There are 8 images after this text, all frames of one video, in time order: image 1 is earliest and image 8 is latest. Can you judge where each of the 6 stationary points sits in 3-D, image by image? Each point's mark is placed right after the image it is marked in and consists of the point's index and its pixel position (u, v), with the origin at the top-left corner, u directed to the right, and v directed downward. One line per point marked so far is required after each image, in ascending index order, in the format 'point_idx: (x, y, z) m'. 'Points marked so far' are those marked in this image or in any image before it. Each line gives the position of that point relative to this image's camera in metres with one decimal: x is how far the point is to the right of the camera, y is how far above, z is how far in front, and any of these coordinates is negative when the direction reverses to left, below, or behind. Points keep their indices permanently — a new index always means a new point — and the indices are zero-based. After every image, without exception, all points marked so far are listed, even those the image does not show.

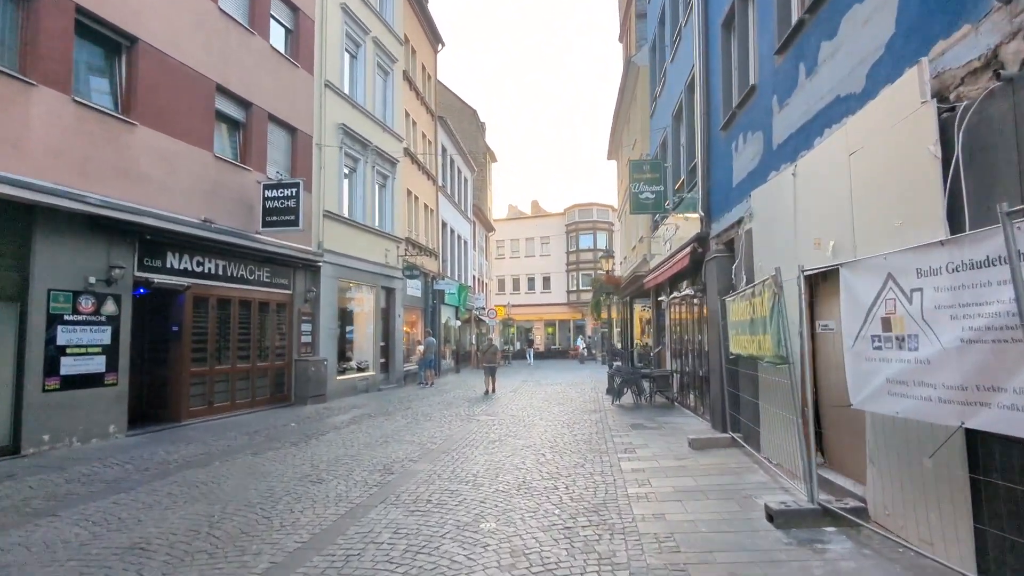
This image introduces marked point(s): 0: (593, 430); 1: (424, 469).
0: (+1.4, -2.4, +10.7) m
1: (-1.1, -2.3, +8.0) m
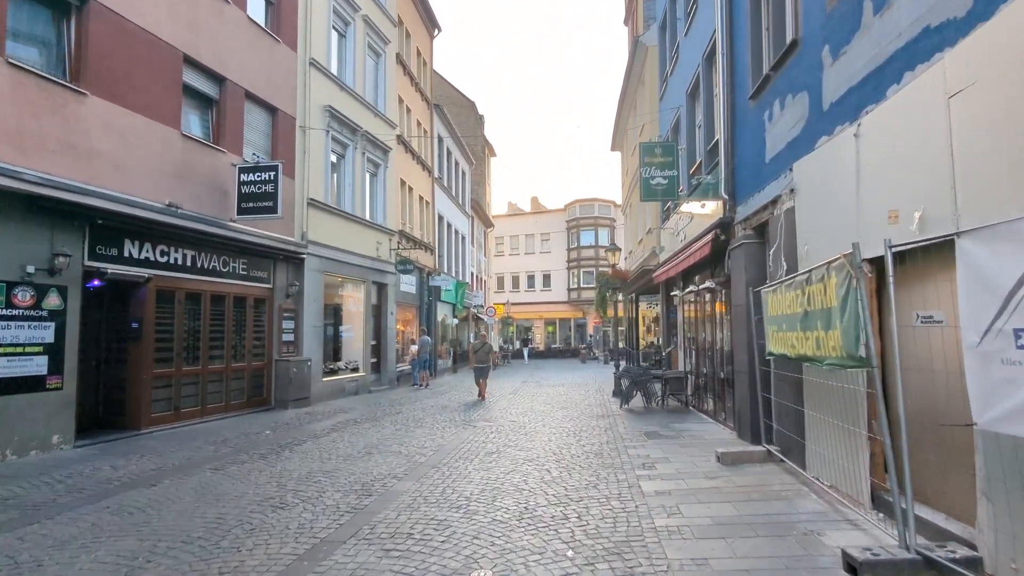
0: (+1.4, -2.3, +9.5) m
1: (-1.1, -2.1, +6.8) m
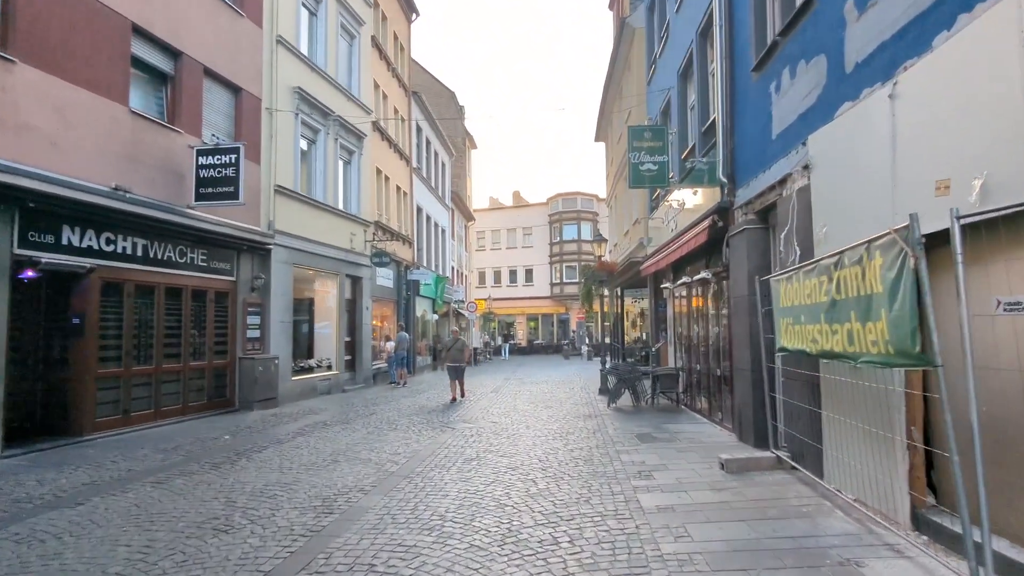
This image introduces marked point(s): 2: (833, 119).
0: (+1.1, -2.1, +8.8) m
1: (-1.3, -2.0, +6.0) m
2: (+2.9, +1.5, +5.8) m
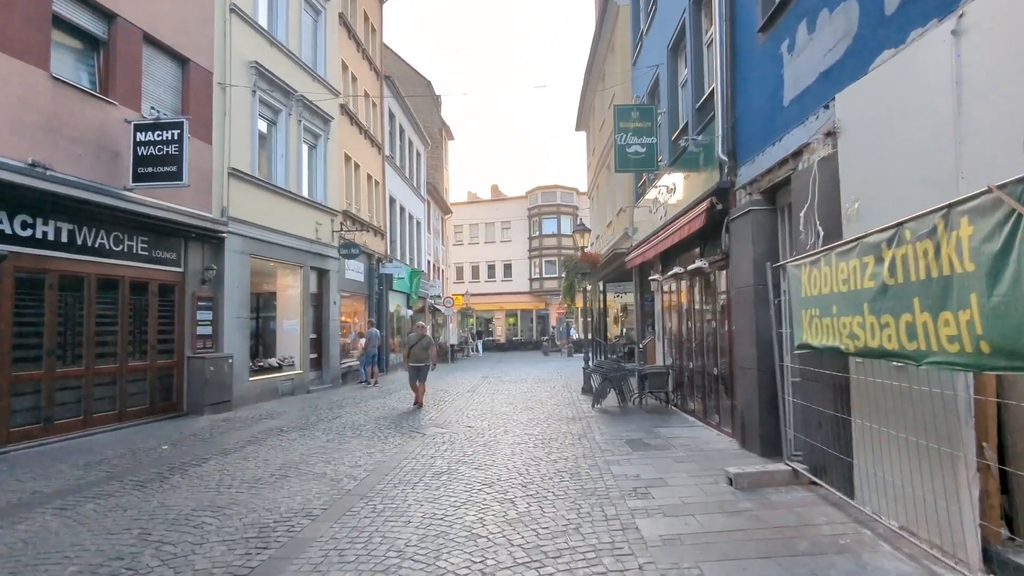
0: (+0.8, -2.0, +7.8) m
1: (-1.5, -1.9, +5.0) m
2: (+2.7, +1.6, +4.8) m
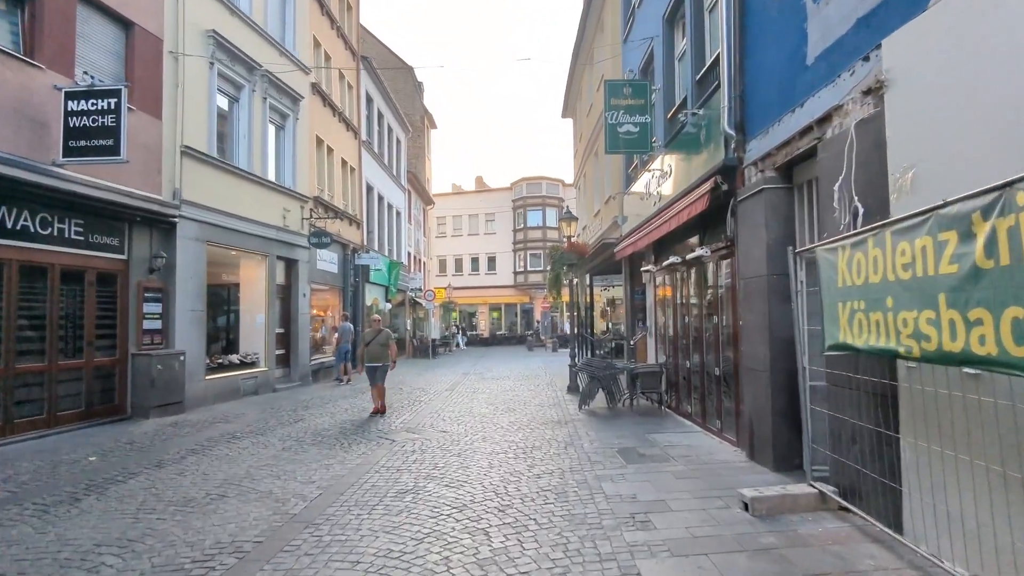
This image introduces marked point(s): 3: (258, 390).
0: (+0.6, -1.9, +6.9) m
1: (-1.7, -1.8, +4.0) m
2: (+2.5, +1.7, +3.9) m
3: (-5.5, -2.2, +13.9) m
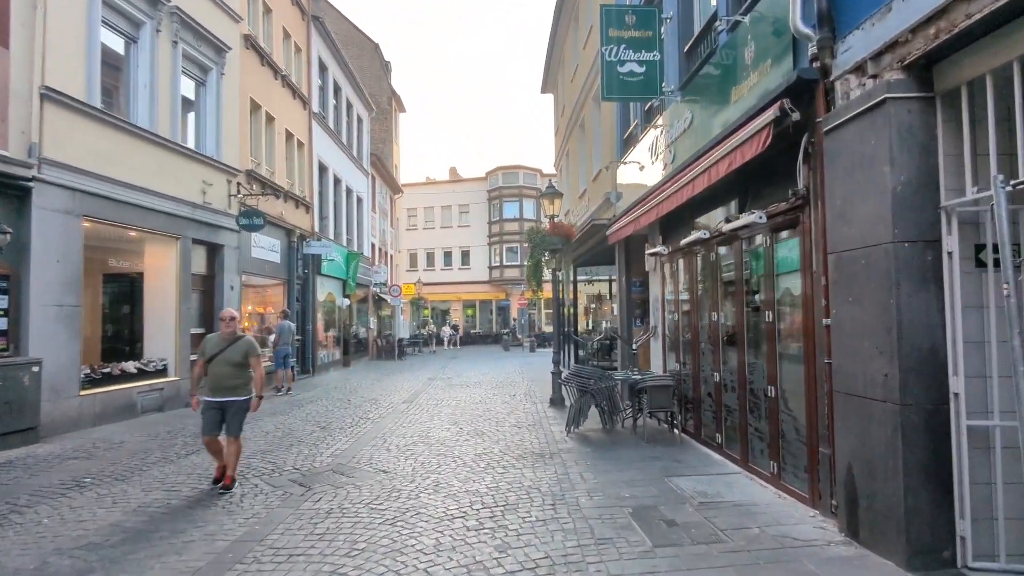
0: (+0.3, -1.7, +4.3) m
1: (-1.8, -1.7, +1.3) m
2: (+2.4, +1.8, +1.4) m
3: (-6.0, -2.0, +11.1) m
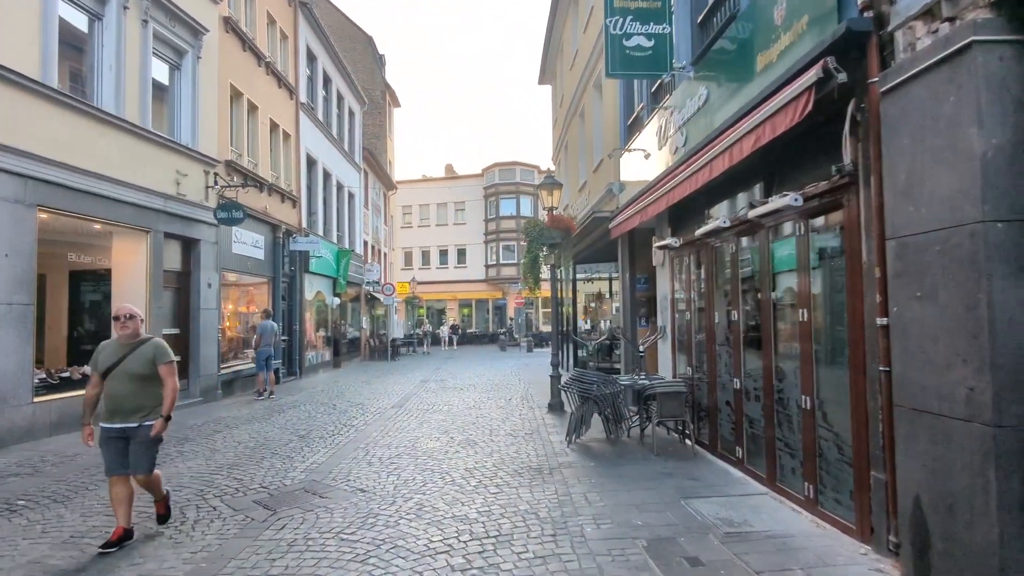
0: (+0.2, -1.7, +3.5) m
1: (-1.8, -1.7, +0.5) m
2: (+2.3, +1.9, +0.6) m
3: (-6.1, -2.0, +10.3) m
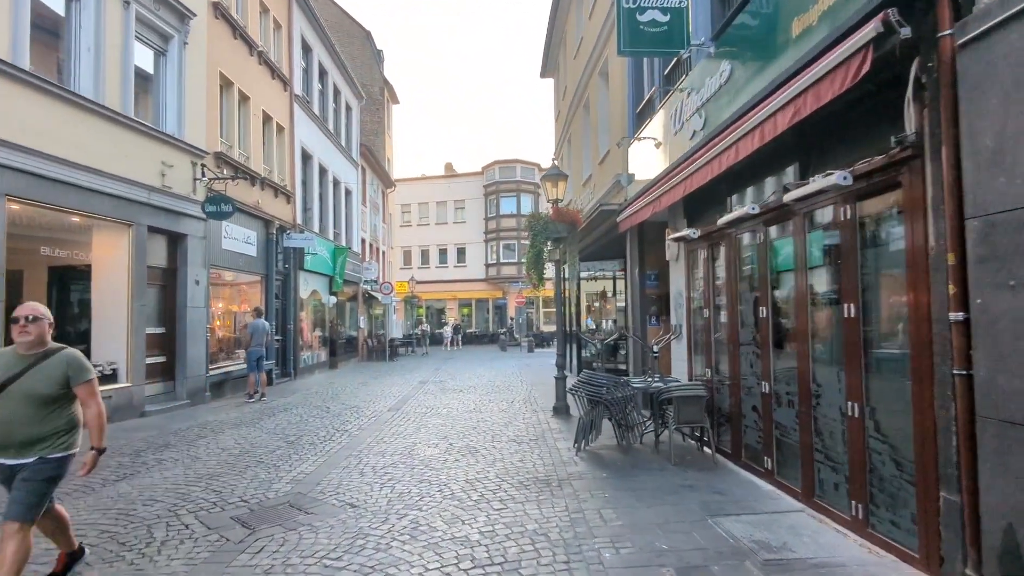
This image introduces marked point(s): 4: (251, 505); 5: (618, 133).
0: (+0.3, -1.7, +3.0) m
1: (-1.8, -1.6, 0.0) m
2: (+2.4, +1.9, +0.1) m
3: (-6.0, -1.9, +9.7) m
4: (-2.3, -1.9, +5.7) m
5: (+1.8, +2.7, +11.0) m
